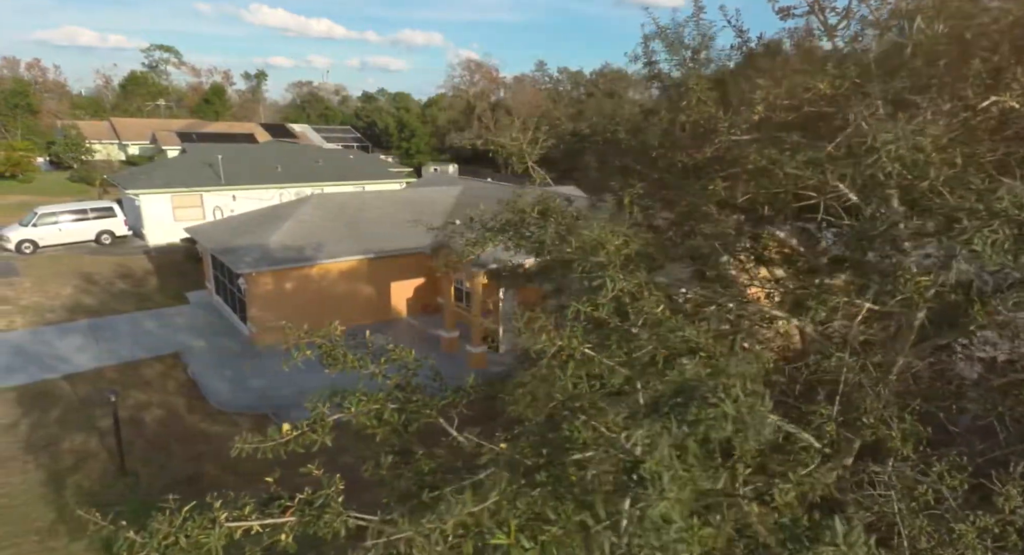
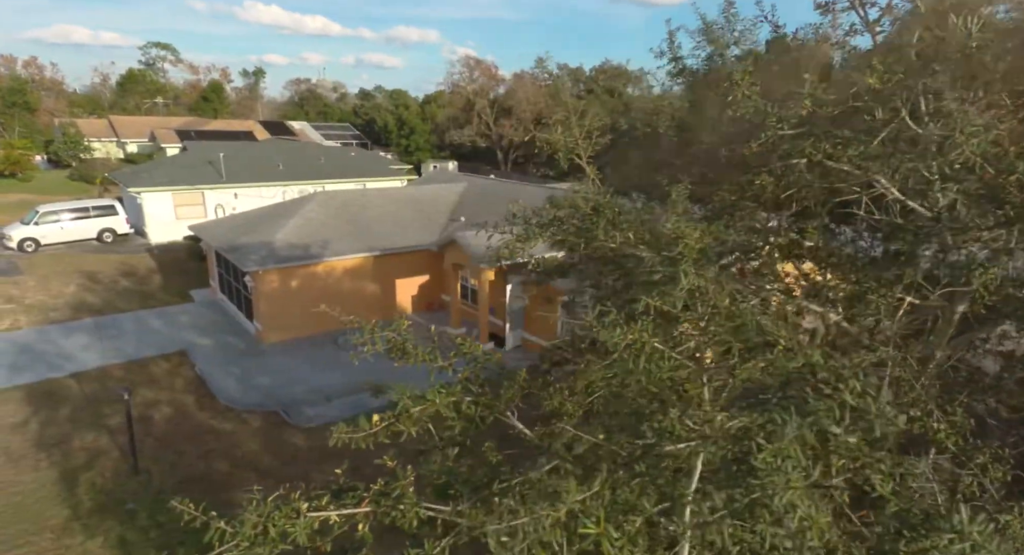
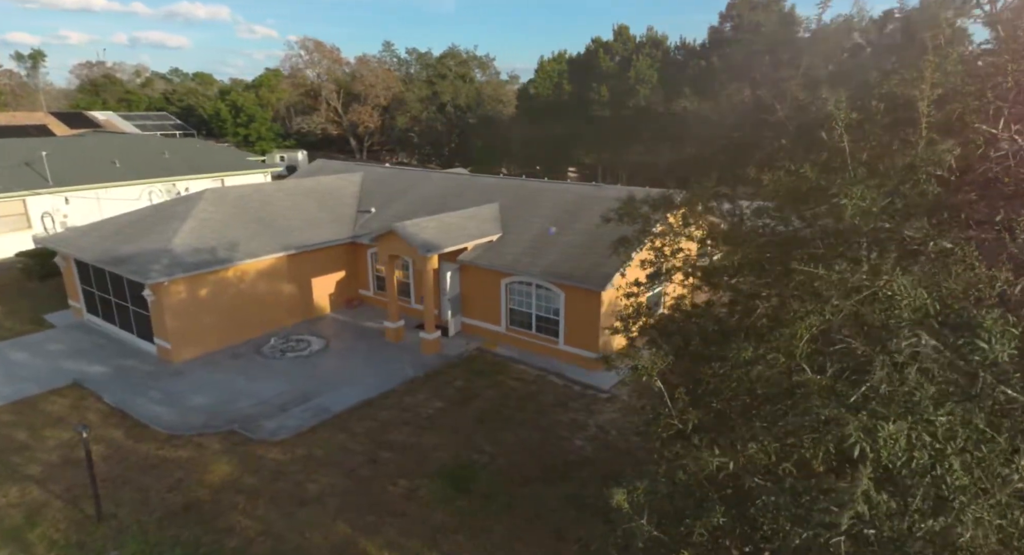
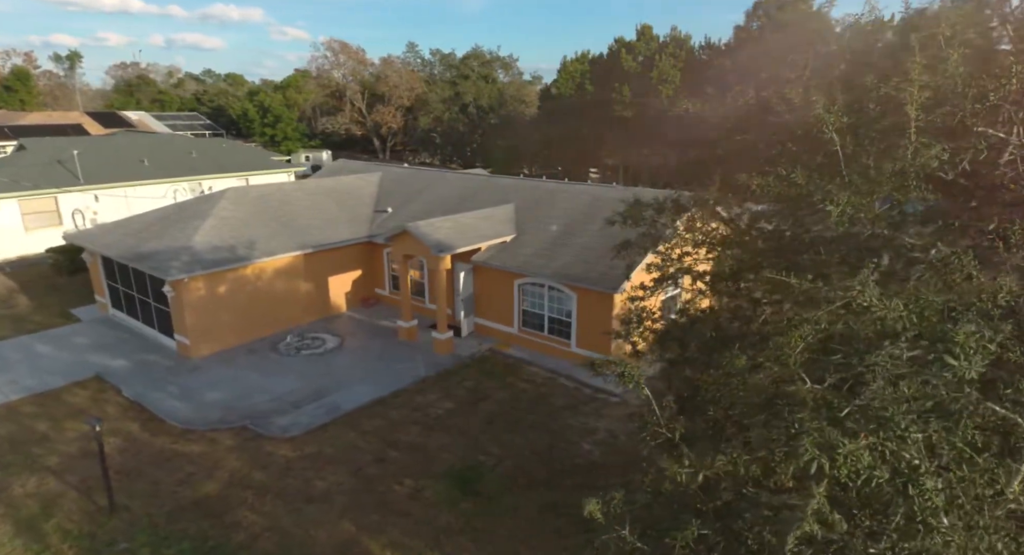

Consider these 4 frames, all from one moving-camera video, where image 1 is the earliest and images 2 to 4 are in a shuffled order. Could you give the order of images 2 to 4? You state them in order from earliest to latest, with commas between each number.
2, 4, 3
